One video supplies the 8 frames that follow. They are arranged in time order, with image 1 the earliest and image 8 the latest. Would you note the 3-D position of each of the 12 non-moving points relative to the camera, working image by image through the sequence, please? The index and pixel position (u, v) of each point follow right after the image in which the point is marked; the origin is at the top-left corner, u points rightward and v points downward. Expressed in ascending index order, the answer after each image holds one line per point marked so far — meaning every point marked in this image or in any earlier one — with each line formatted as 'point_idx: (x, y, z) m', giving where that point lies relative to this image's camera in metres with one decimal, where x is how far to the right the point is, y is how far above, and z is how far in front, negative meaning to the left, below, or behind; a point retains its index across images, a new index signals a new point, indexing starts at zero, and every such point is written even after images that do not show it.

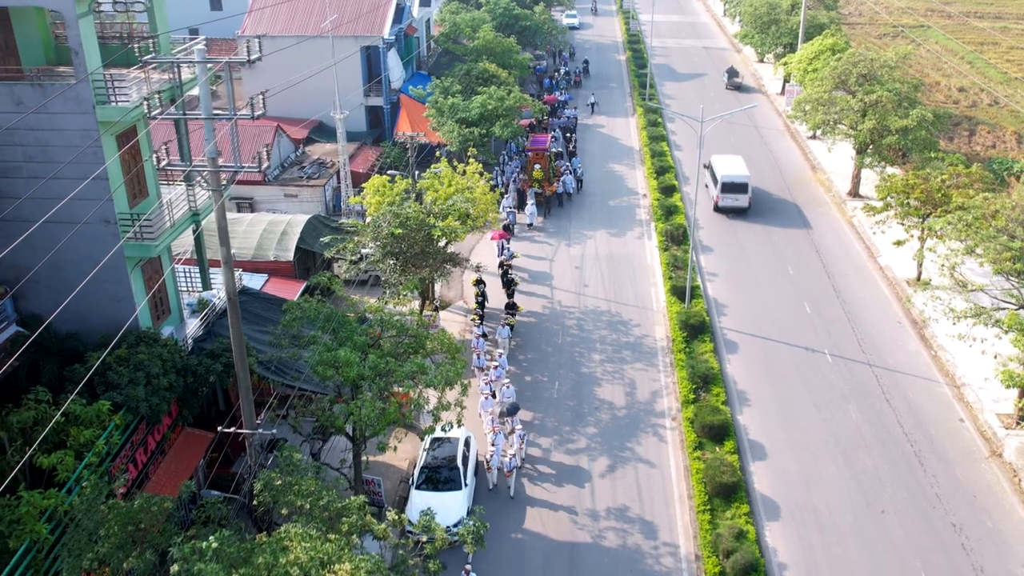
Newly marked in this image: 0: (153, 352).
0: (-7.5, -1.4, +18.5) m
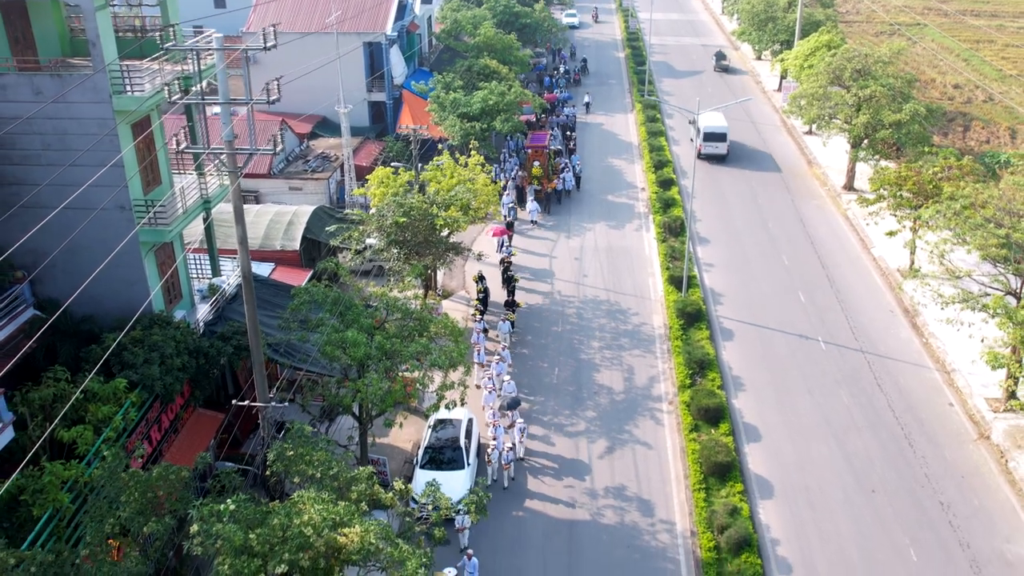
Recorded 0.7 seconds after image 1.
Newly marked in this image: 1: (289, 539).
0: (-7.5, -1.0, +19.2) m
1: (-3.1, -3.5, +12.5) m
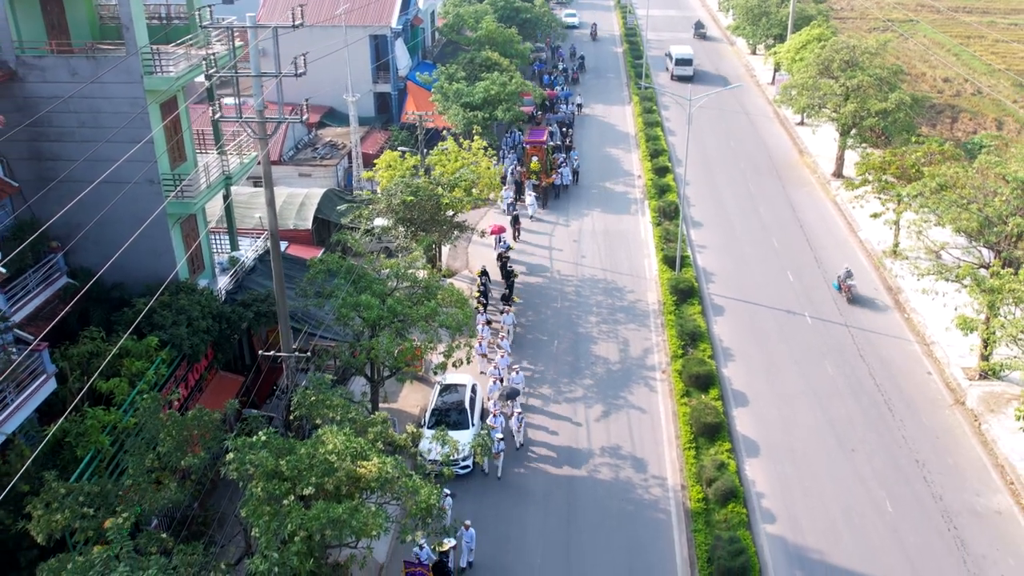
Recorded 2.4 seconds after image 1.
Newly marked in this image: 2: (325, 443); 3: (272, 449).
0: (-7.5, -0.3, +20.6) m
1: (-3.1, -2.8, +14.0) m
2: (-3.1, -2.5, +14.5) m
3: (-3.9, -2.6, +14.3) m
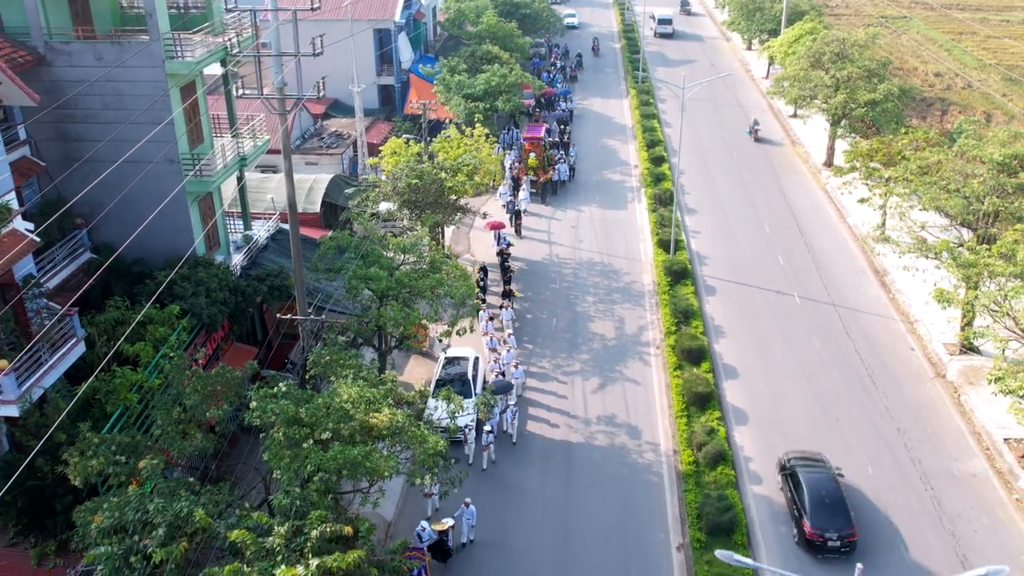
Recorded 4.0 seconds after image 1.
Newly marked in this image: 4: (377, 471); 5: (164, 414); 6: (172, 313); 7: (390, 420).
0: (-7.5, +0.4, +21.7) m
1: (-3.1, -2.1, +15.1) m
2: (-3.0, -1.9, +15.7) m
3: (-3.9, -1.9, +15.4) m
4: (-2.3, -3.0, +14.6) m
5: (-6.4, -2.3, +16.1) m
6: (-7.6, -0.6, +19.6) m
7: (-2.2, -2.3, +15.5) m
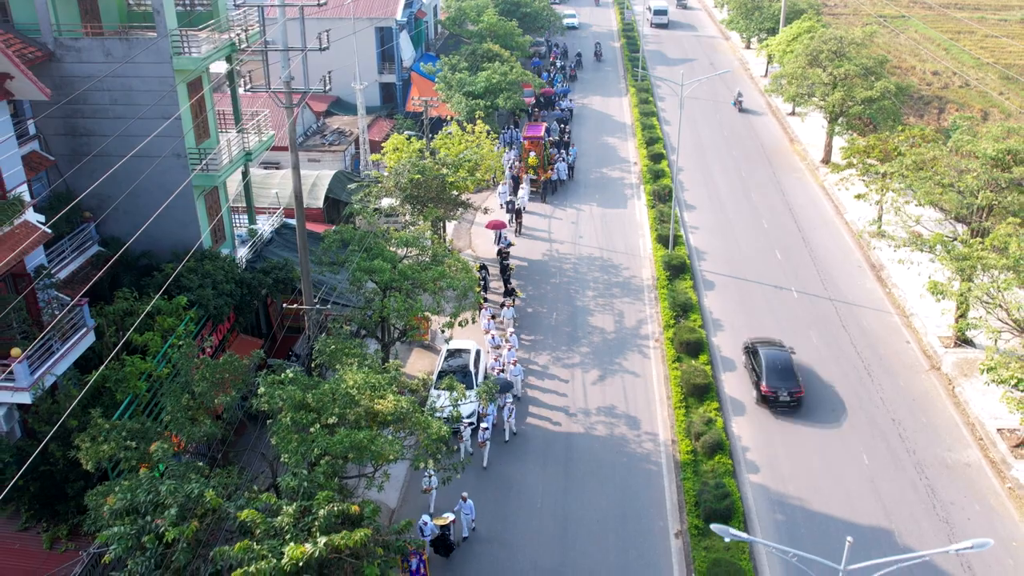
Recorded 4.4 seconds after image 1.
0: (-7.4, +0.6, +22.1) m
1: (-3.0, -1.9, +15.5) m
2: (-3.0, -1.7, +16.0) m
3: (-3.8, -1.7, +15.8) m
4: (-2.2, -2.9, +15.0) m
5: (-6.3, -2.1, +16.5) m
6: (-7.6, -0.4, +20.0) m
7: (-2.1, -2.1, +15.9) m
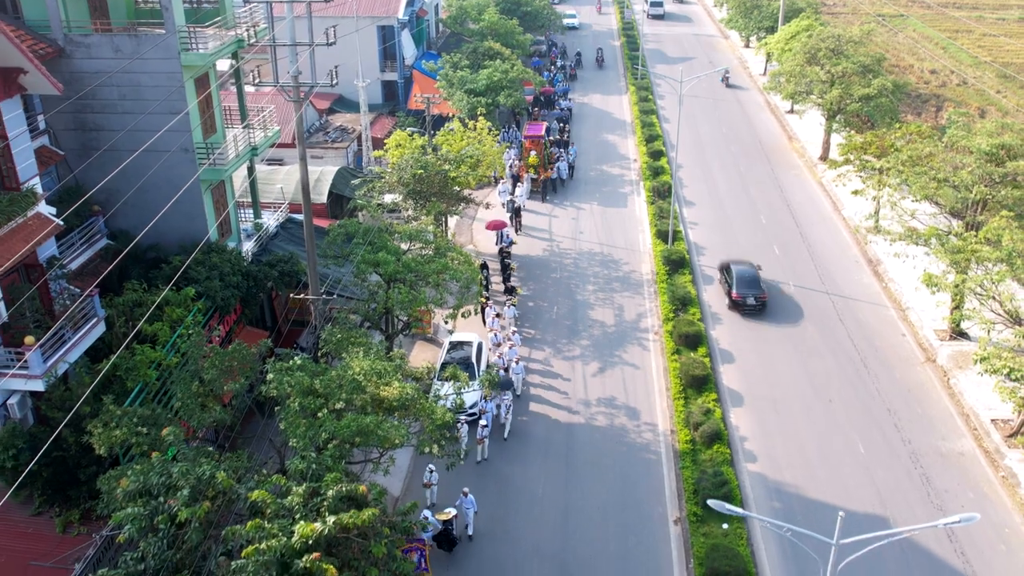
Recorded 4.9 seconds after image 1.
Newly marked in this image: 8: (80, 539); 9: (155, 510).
0: (-7.4, +0.8, +22.5) m
1: (-3.0, -1.8, +15.9) m
2: (-3.0, -1.5, +16.4) m
3: (-3.8, -1.5, +16.2) m
4: (-2.2, -2.7, +15.4) m
5: (-6.3, -1.9, +16.9) m
6: (-7.5, -0.2, +20.4) m
7: (-2.1, -1.9, +16.2) m
8: (-8.2, -4.8, +16.7) m
9: (-5.6, -3.5, +13.9) m
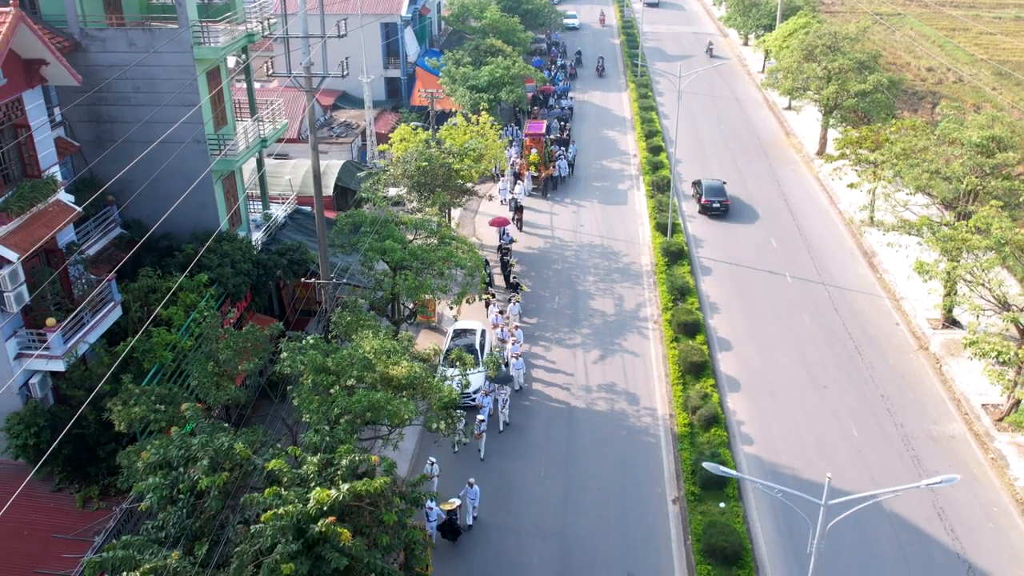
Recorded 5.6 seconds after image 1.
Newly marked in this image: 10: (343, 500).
0: (-7.3, +1.1, +23.1) m
1: (-2.9, -1.4, +16.5) m
2: (-2.9, -1.1, +17.1) m
3: (-3.7, -1.2, +16.9) m
4: (-2.1, -2.3, +16.0) m
5: (-6.2, -1.6, +17.5) m
6: (-7.5, +0.2, +21.0) m
7: (-2.0, -1.6, +16.9) m
8: (-8.1, -4.4, +17.3) m
9: (-5.6, -3.2, +14.5) m
10: (-2.6, -3.3, +13.7) m
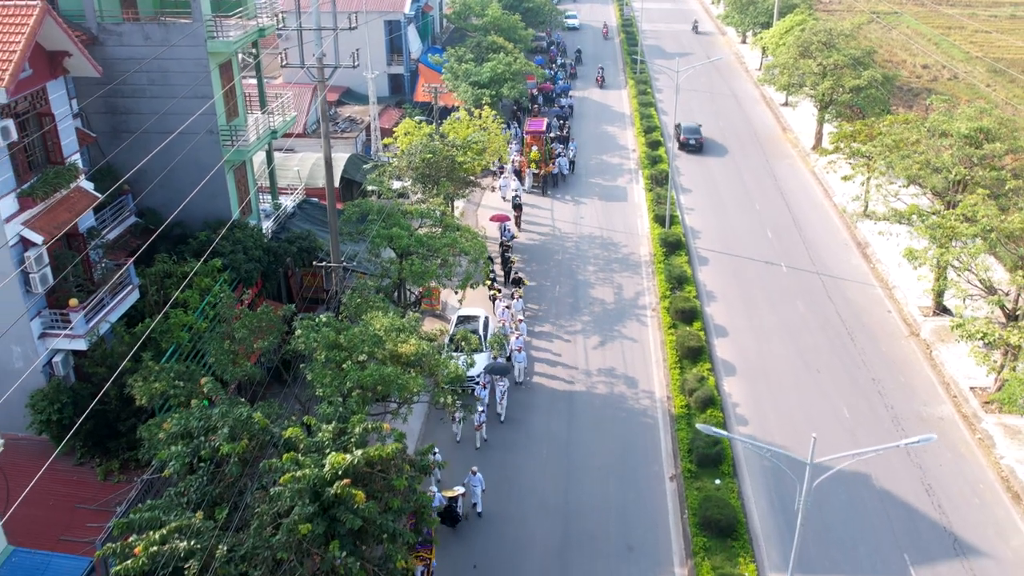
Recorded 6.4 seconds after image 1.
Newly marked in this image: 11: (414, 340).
0: (-7.2, +1.5, +23.9) m
1: (-2.9, -1.0, +17.3) m
2: (-2.8, -0.8, +17.9) m
3: (-3.7, -0.8, +17.6) m
4: (-2.0, -1.9, +16.8) m
5: (-6.2, -1.2, +18.3) m
6: (-7.4, +0.5, +21.8) m
7: (-1.9, -1.2, +17.7) m
8: (-8.1, -4.1, +18.1) m
9: (-5.5, -2.8, +15.3) m
10: (-2.6, -2.9, +14.4) m
11: (-2.0, -1.1, +18.0) m
